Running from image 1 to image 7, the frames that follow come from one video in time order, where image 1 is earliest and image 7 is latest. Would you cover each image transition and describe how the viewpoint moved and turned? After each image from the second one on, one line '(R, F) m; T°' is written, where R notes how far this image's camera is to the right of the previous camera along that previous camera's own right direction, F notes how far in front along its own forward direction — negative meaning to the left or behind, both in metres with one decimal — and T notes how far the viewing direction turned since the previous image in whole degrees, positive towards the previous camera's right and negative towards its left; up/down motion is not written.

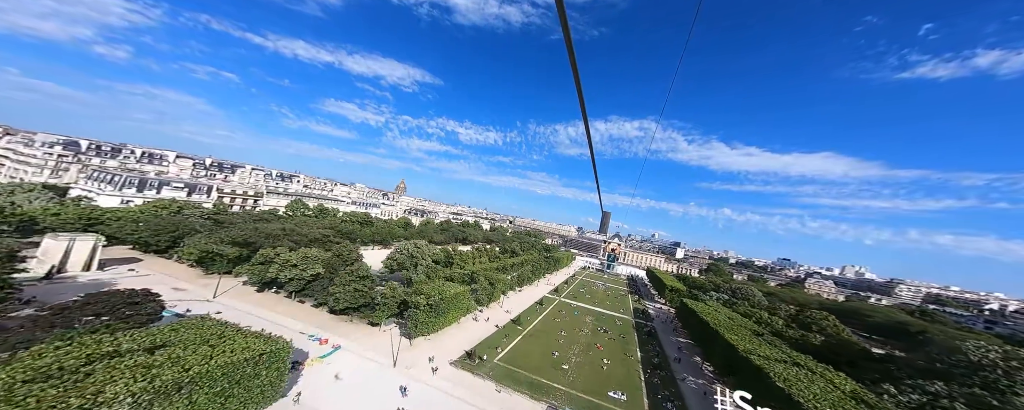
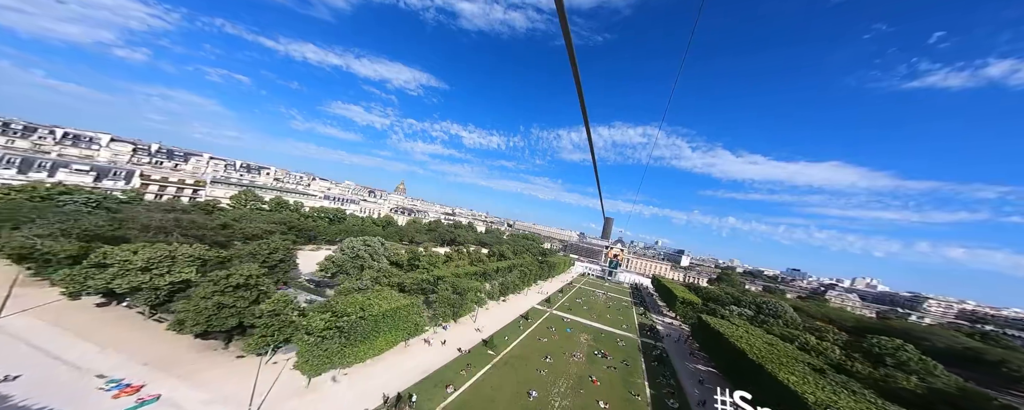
(+2.6, +6.5) m; -1°
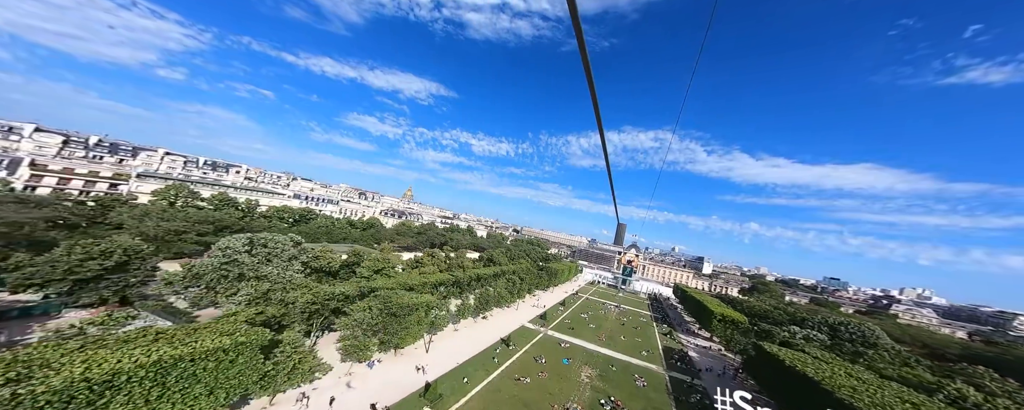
(+3.4, +8.3) m; -3°
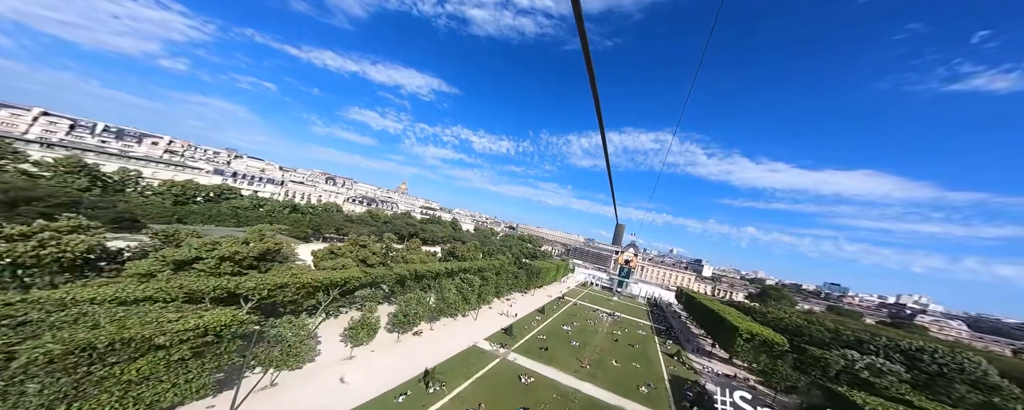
(+3.7, +8.6) m; 0°
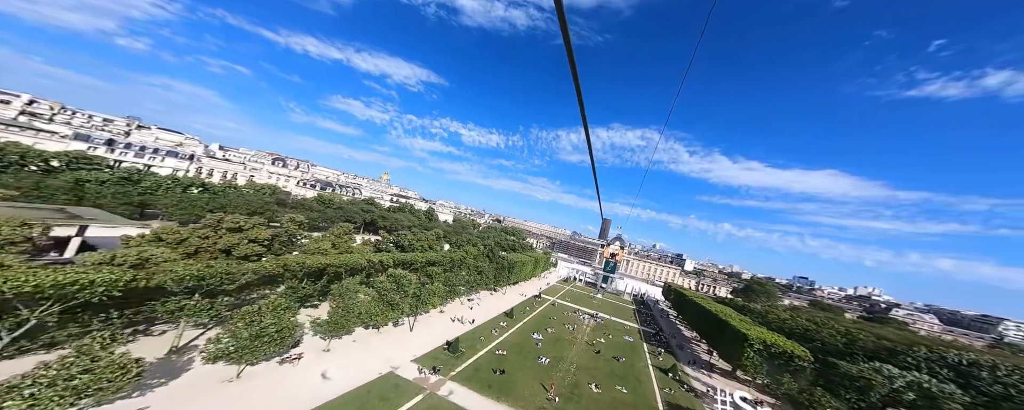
(+2.5, +6.3) m; +2°
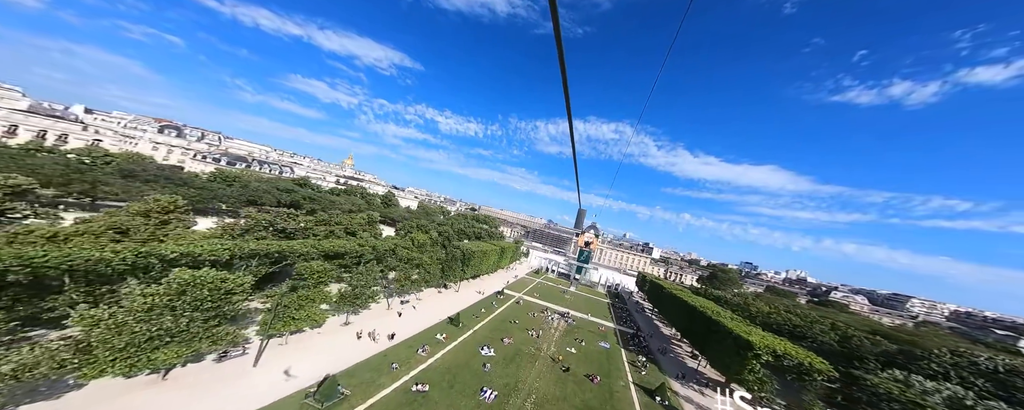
(+2.2, +6.6) m; +5°
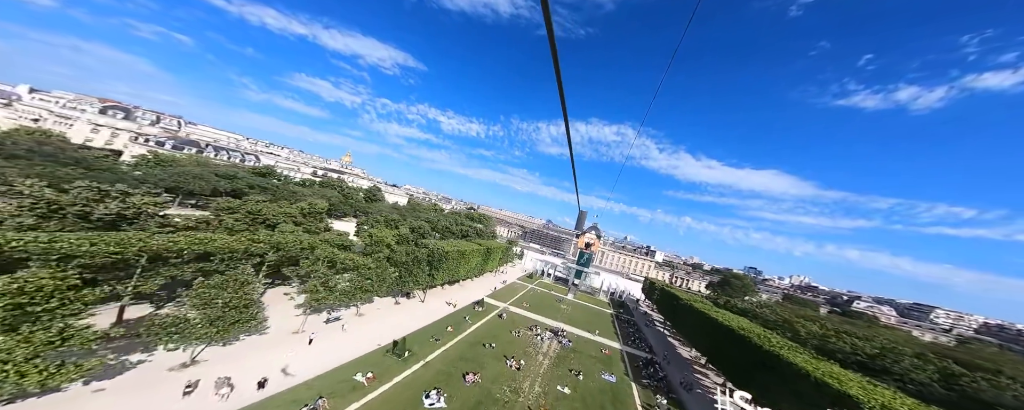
(+2.0, +6.3) m; -1°
